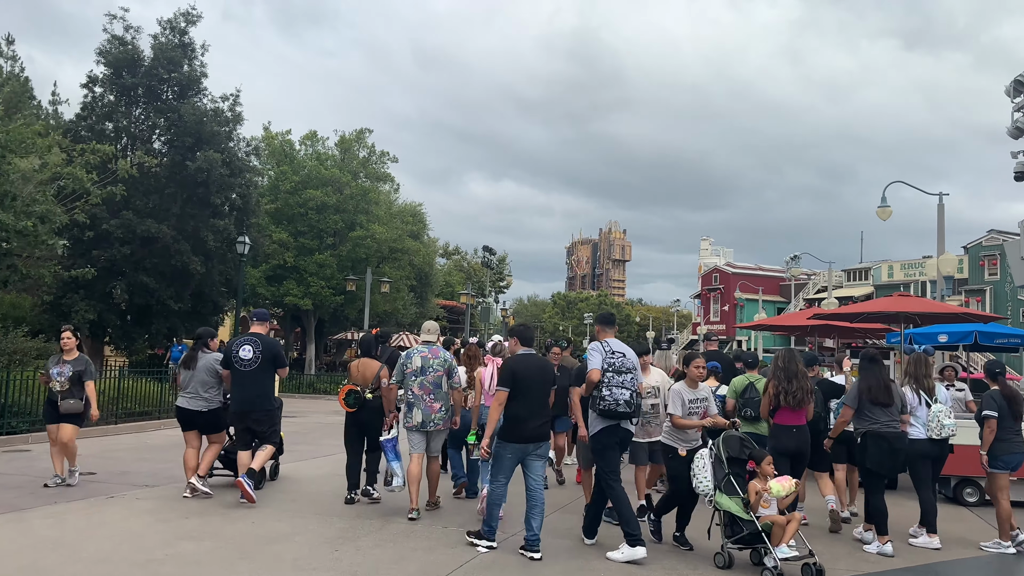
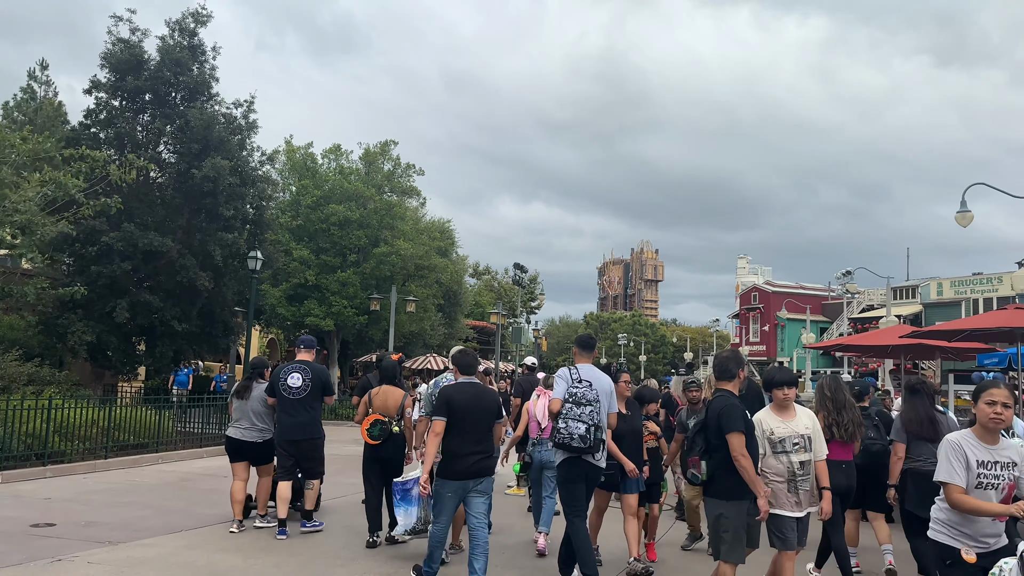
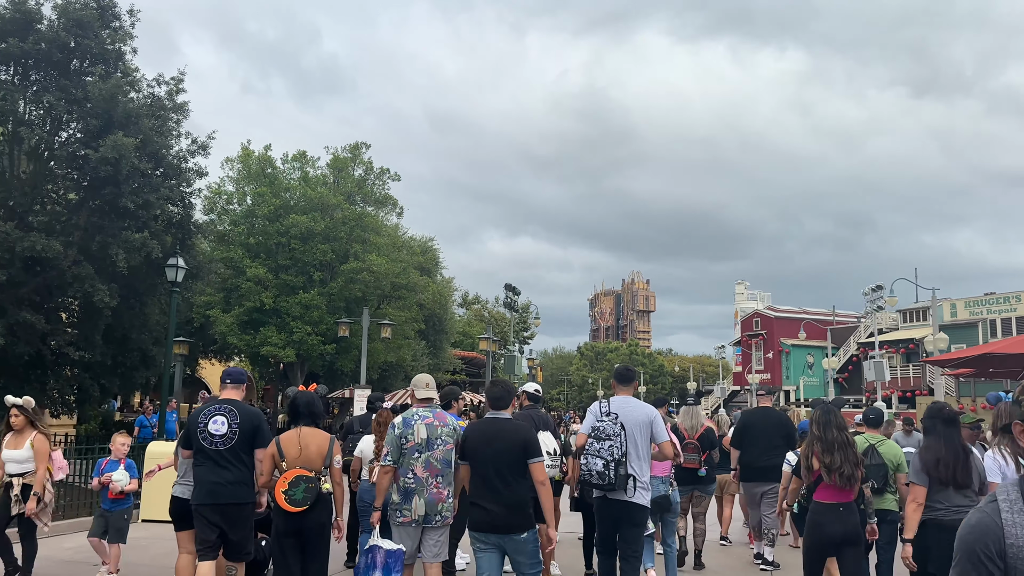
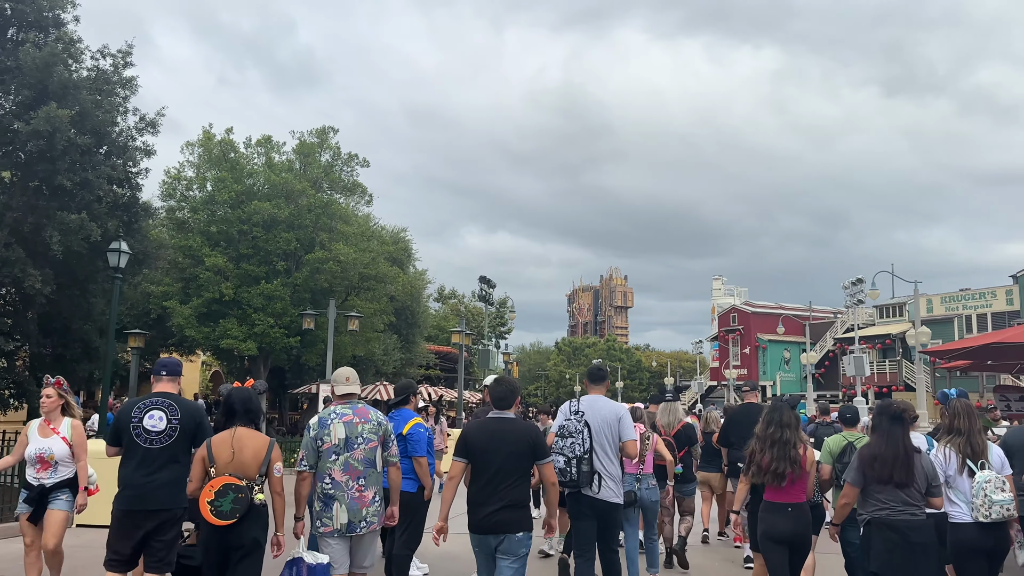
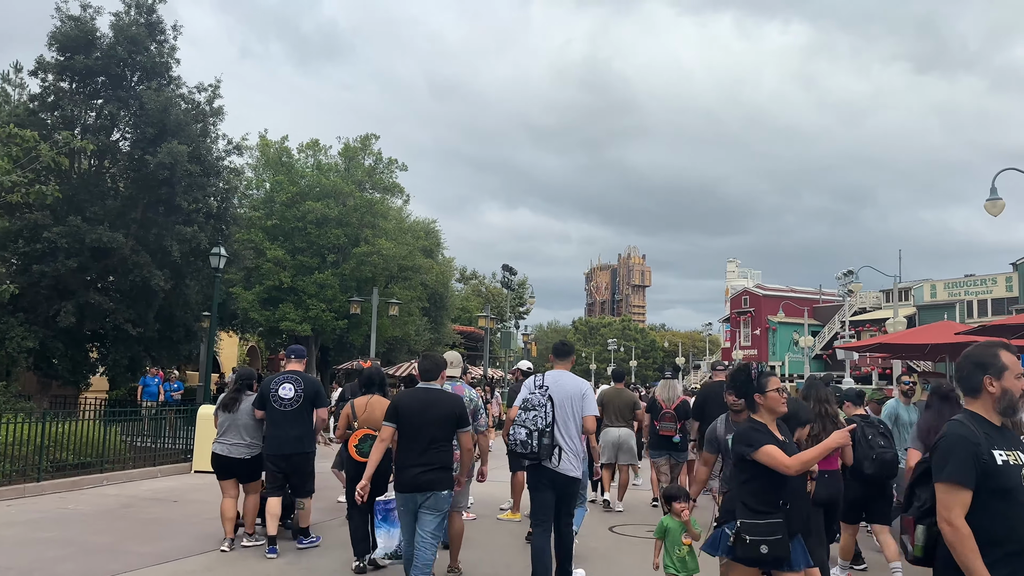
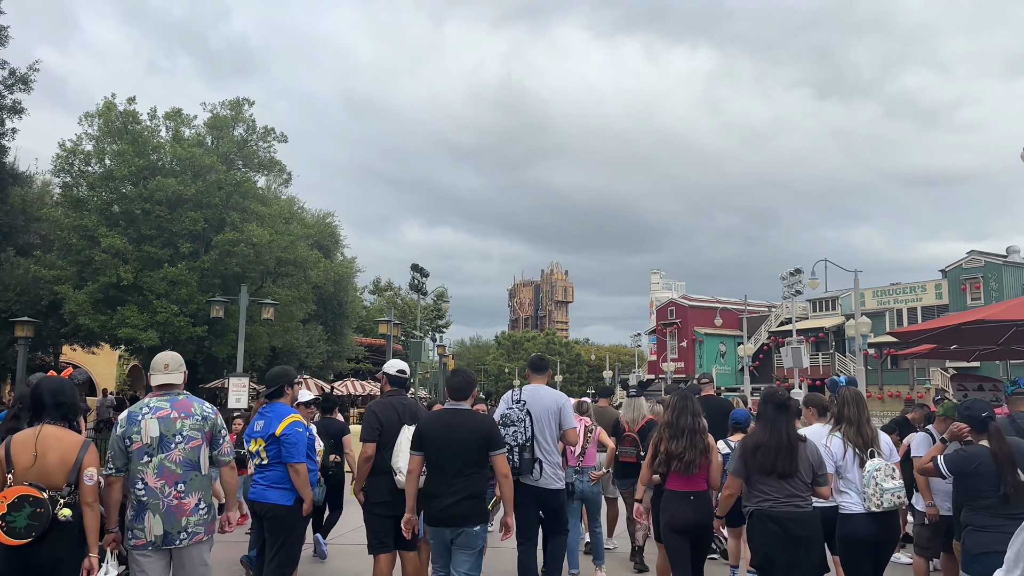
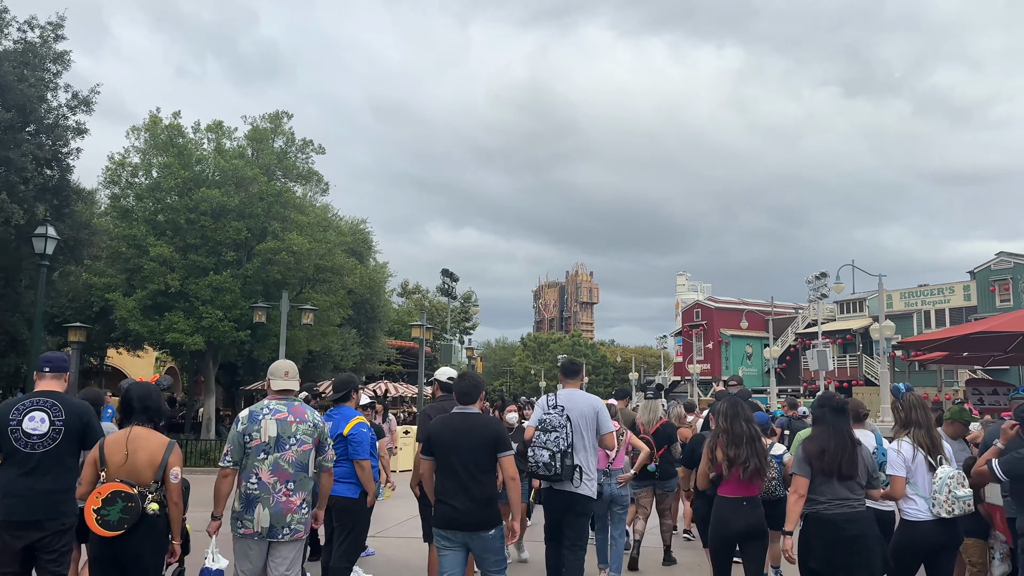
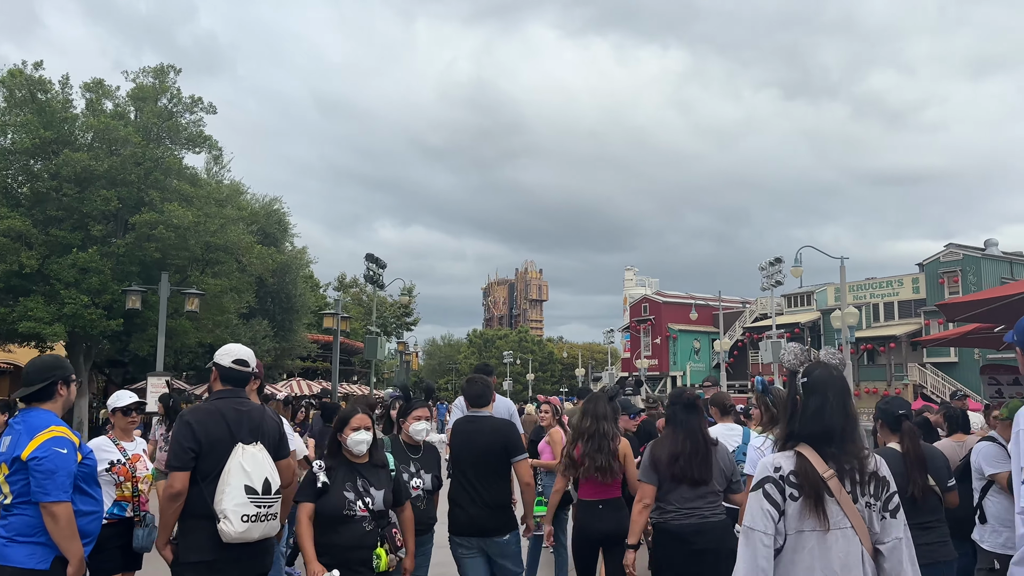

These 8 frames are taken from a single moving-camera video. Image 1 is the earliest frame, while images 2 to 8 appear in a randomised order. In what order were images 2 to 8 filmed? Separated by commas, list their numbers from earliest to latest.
2, 5, 3, 4, 7, 6, 8
